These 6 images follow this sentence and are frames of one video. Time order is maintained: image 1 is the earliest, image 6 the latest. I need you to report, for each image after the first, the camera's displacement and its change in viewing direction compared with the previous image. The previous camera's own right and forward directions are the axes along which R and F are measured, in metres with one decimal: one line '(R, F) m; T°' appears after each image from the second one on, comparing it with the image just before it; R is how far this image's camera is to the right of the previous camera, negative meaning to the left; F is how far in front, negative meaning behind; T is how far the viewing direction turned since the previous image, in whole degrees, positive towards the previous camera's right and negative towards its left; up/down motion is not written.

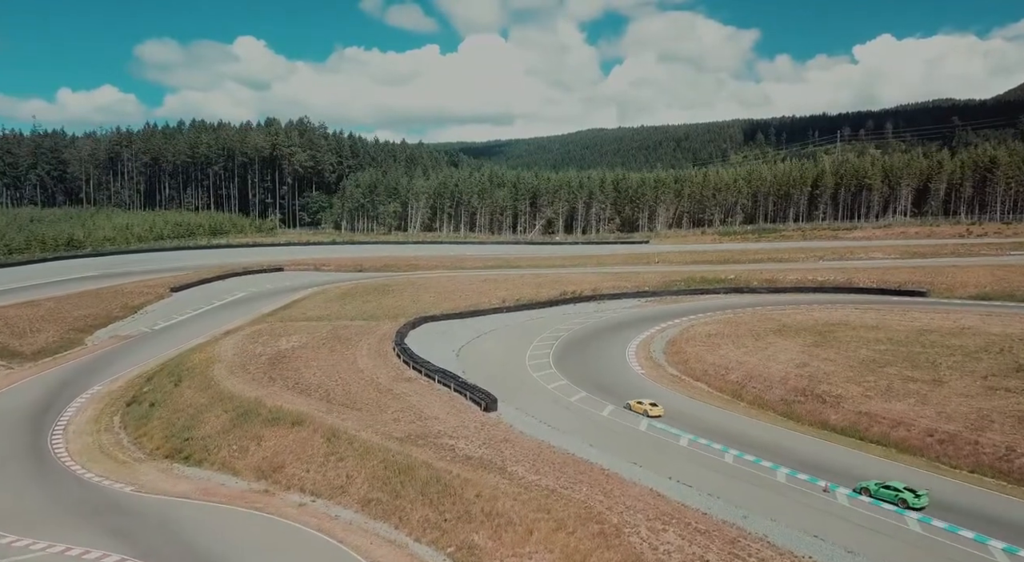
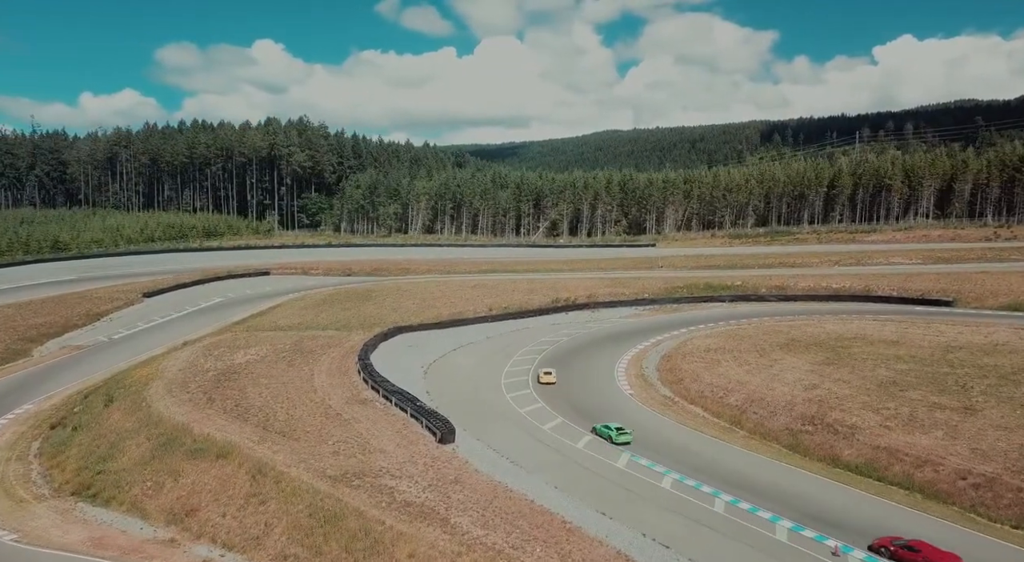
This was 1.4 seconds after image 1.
(+2.4, +5.0) m; -1°
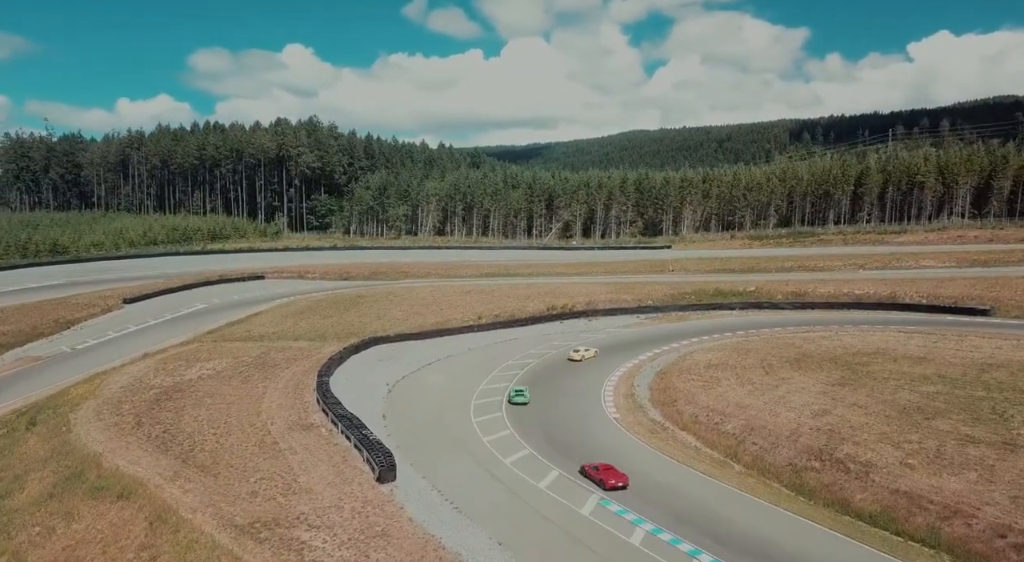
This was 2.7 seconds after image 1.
(+2.9, +4.6) m; -2°
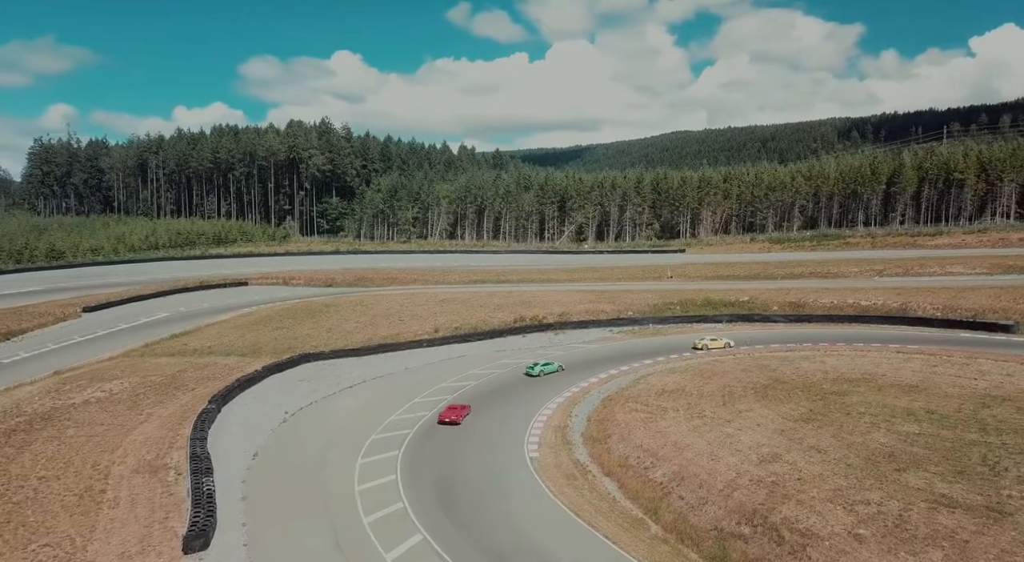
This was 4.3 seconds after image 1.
(+6.4, +5.5) m; -3°
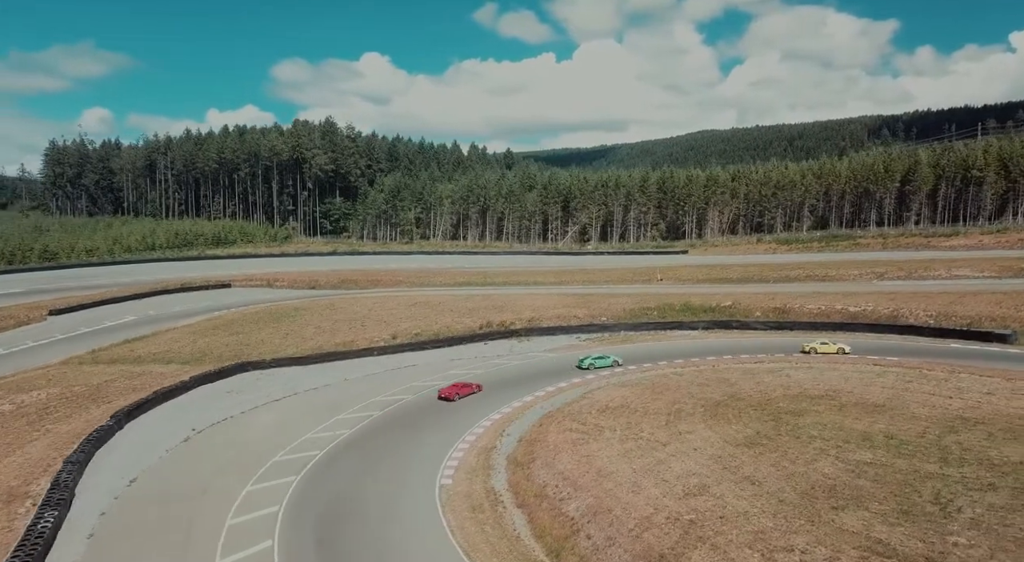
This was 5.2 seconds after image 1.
(+4.6, +3.0) m; -2°
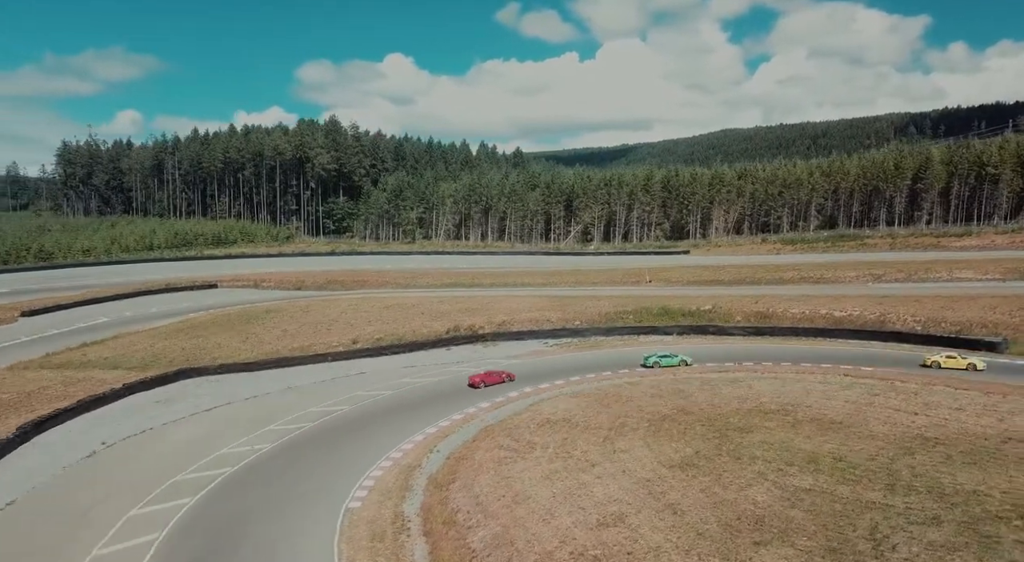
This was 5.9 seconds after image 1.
(+3.9, +2.3) m; -2°
